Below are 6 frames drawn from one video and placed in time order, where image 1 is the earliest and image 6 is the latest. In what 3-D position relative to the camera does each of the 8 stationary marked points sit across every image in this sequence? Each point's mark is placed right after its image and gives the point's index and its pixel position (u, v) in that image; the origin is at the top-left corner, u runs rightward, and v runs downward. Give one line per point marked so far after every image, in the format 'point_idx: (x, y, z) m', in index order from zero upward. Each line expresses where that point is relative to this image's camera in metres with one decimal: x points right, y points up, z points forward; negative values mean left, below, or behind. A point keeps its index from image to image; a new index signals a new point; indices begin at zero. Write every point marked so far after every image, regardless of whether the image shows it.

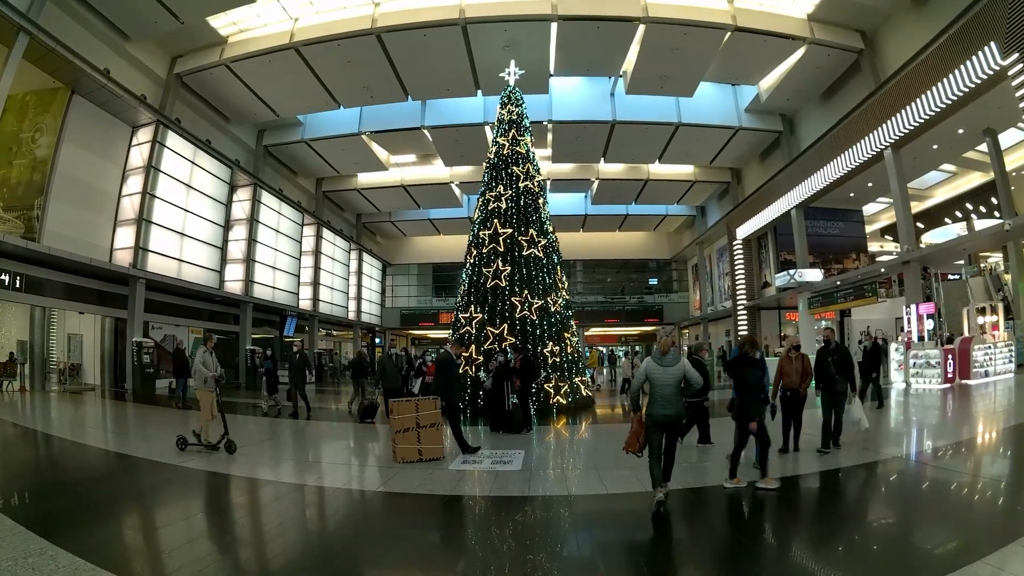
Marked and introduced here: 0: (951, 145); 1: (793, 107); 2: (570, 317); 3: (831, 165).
0: (+14.9, +4.8, +17.3) m
1: (+9.4, +6.1, +17.1) m
2: (+1.0, -0.5, +9.0) m
3: (+10.0, +4.0, +15.9) m
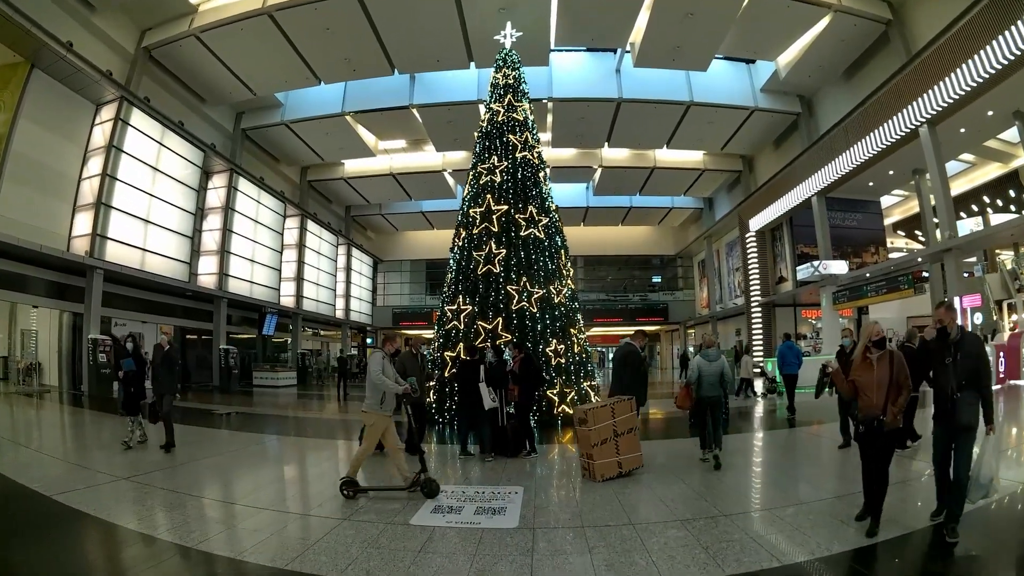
0: (+14.8, +5.0, +15.9) m
1: (+9.3, +6.3, +15.8) m
2: (+0.9, -0.3, +7.6) m
3: (+9.9, +4.1, +14.6) m
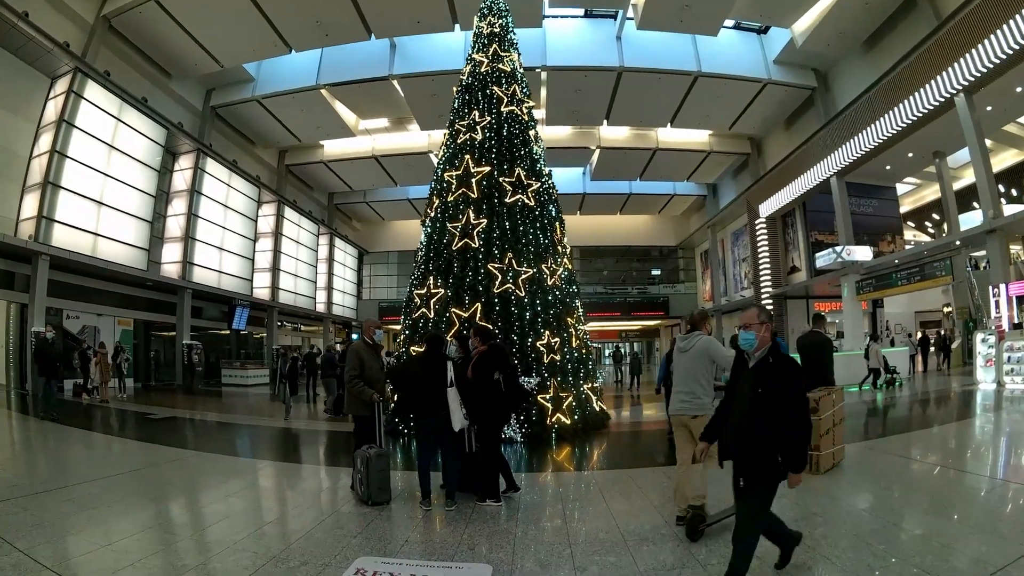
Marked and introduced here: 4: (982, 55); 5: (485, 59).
0: (+14.5, +5.3, +14.6) m
1: (+9.0, +6.6, +14.4) m
2: (+0.7, -0.1, +6.2) m
3: (+9.7, +4.4, +13.2) m
4: (+9.7, +4.8, +10.3) m
5: (-0.4, +3.1, +6.8) m
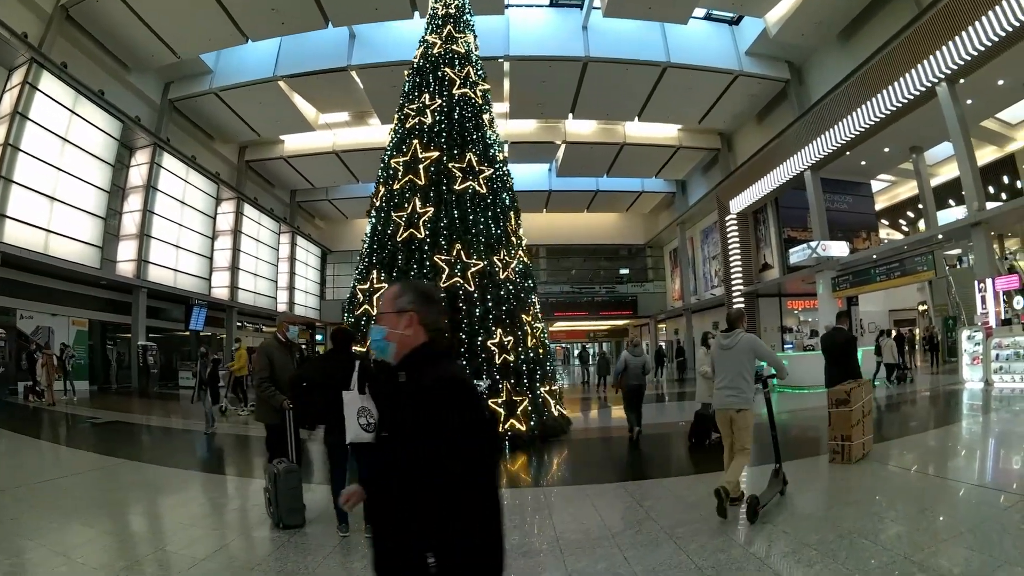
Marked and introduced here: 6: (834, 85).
0: (+13.7, +5.4, +14.6) m
1: (+8.2, +6.7, +14.2) m
2: (+0.2, 0.0, +5.7) m
3: (+8.9, +4.5, +13.0) m
4: (+9.0, +4.9, +10.1) m
5: (-0.9, +3.1, +6.3) m
6: (+8.7, +5.5, +13.6) m
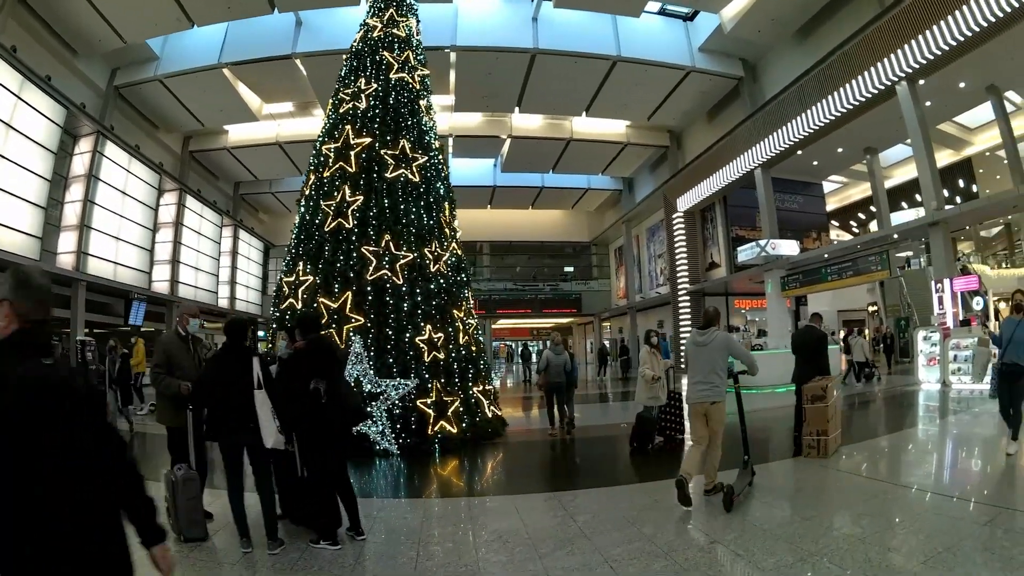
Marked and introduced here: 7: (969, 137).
0: (+12.6, +5.4, +14.8) m
1: (+7.2, +6.7, +14.2) m
2: (-0.5, 0.0, +5.4) m
3: (+7.9, +4.5, +13.1) m
4: (+8.2, +4.9, +10.2) m
5: (-1.6, +3.2, +5.9) m
6: (+7.7, +5.5, +13.7) m
7: (+17.4, +5.7, +19.3) m
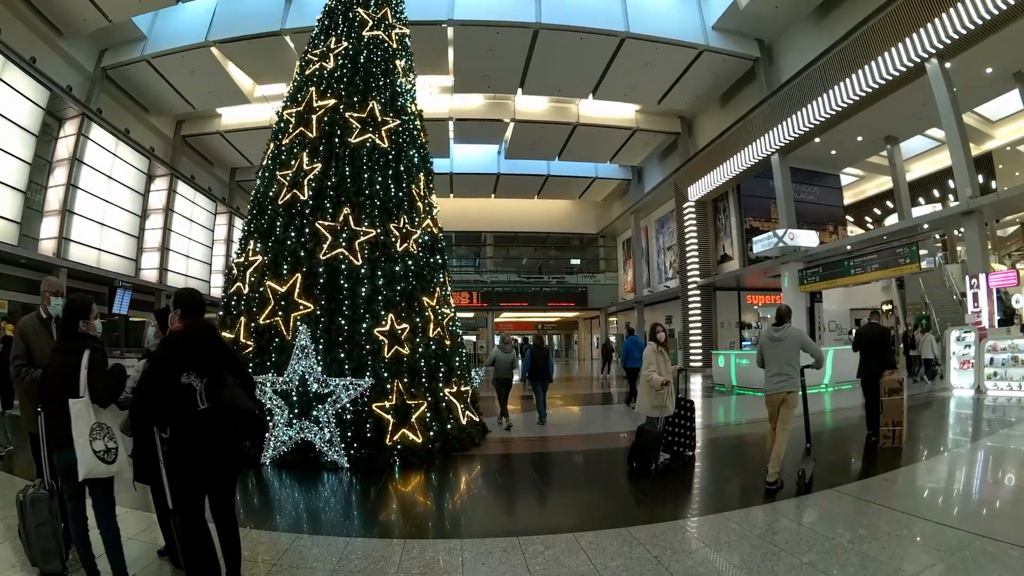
0: (+12.7, +5.4, +13.9) m
1: (+7.2, +6.8, +13.4) m
2: (-0.6, +0.2, +4.7) m
3: (+7.9, +4.6, +12.2) m
4: (+8.2, +4.9, +9.3) m
5: (-1.7, +3.3, +5.2) m
6: (+7.7, +5.6, +12.8) m
7: (+17.5, +5.8, +18.4) m
